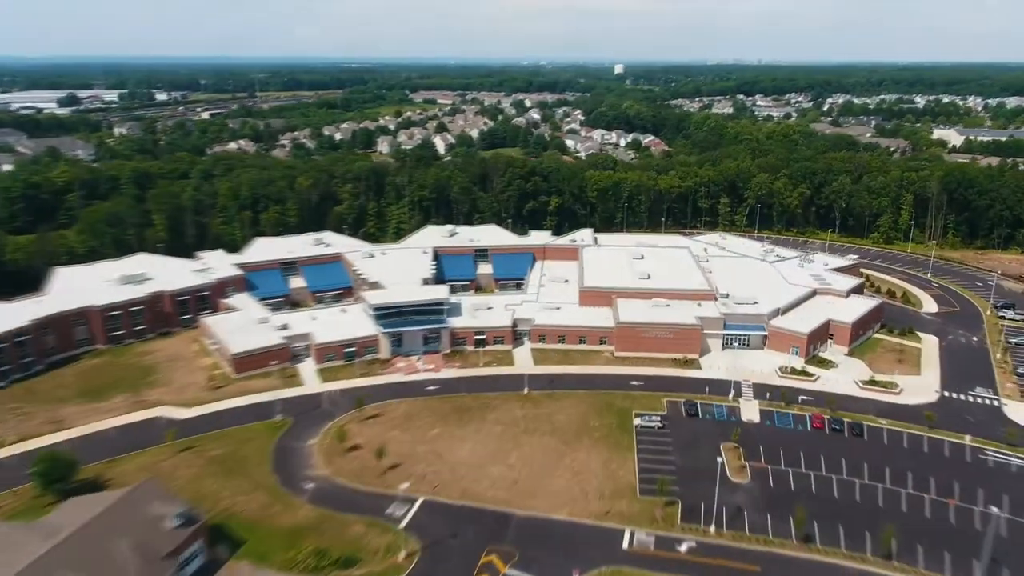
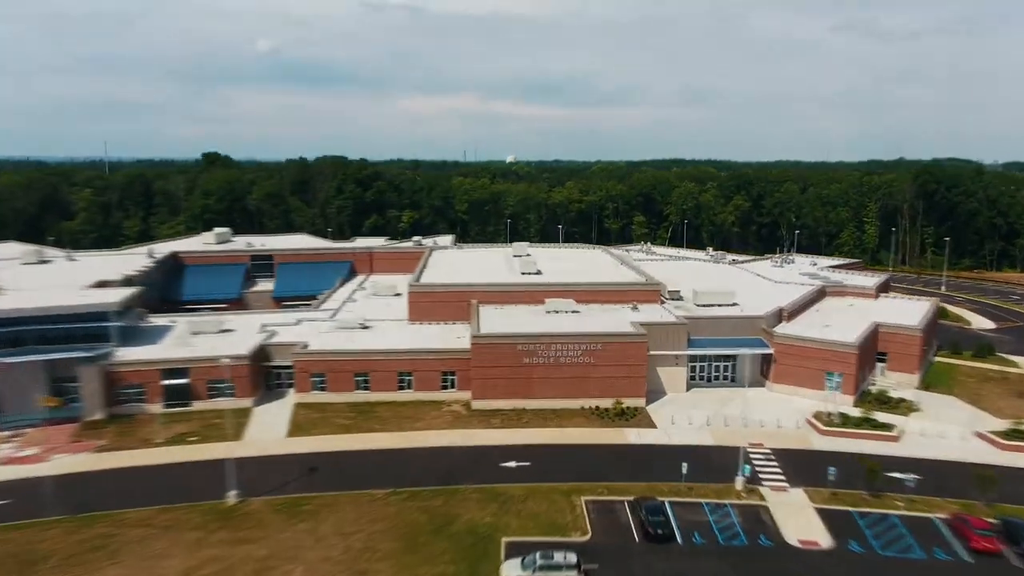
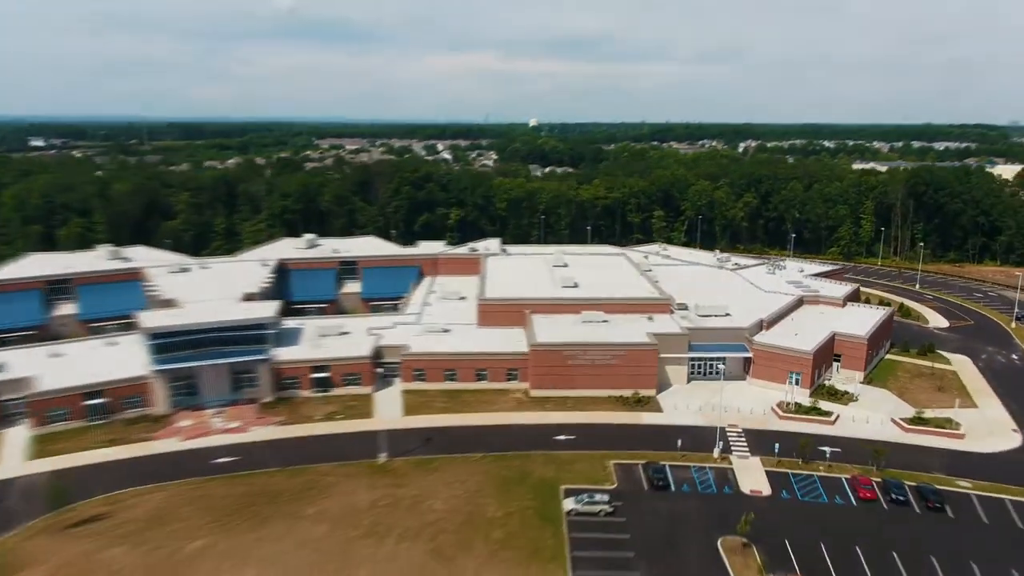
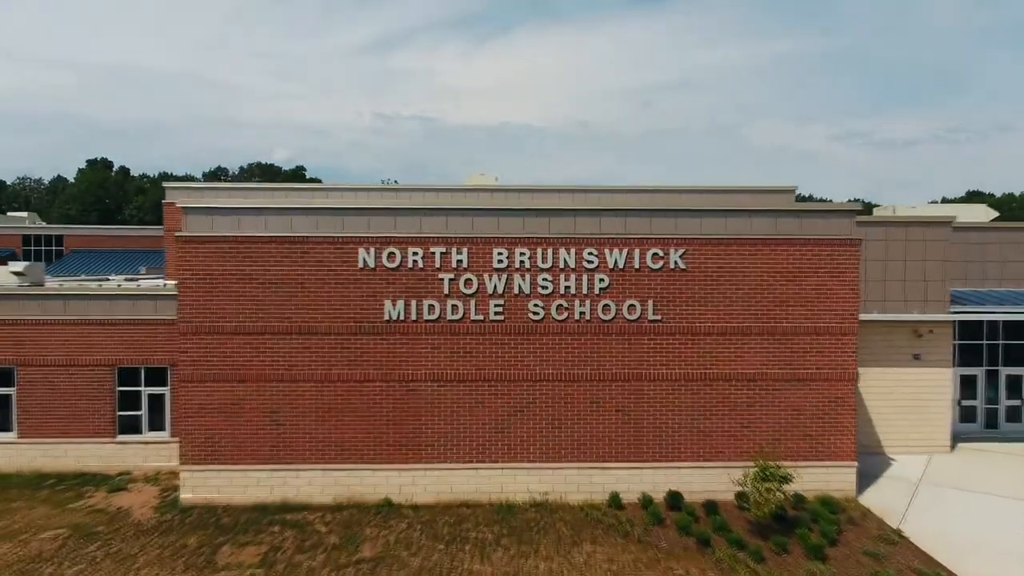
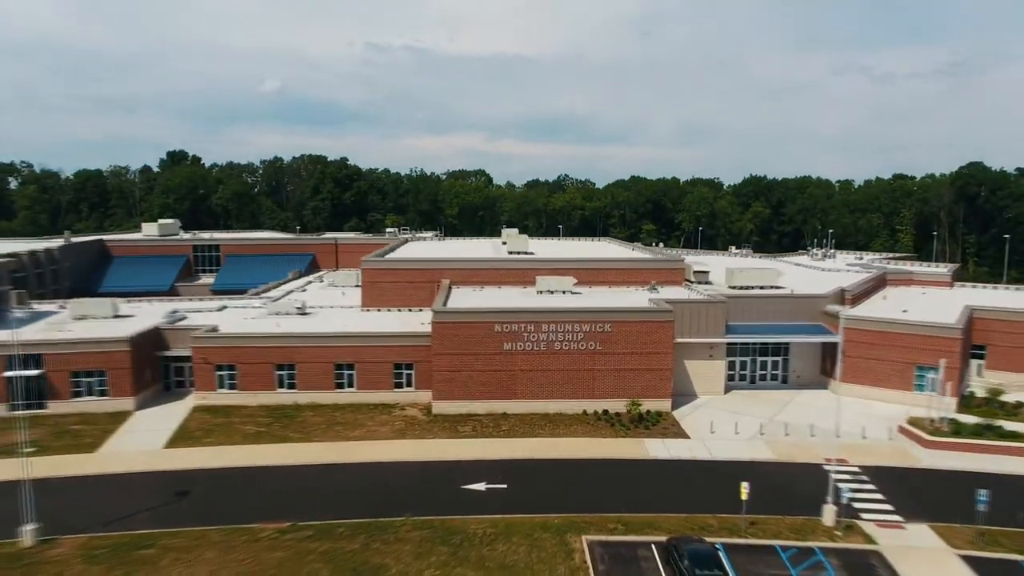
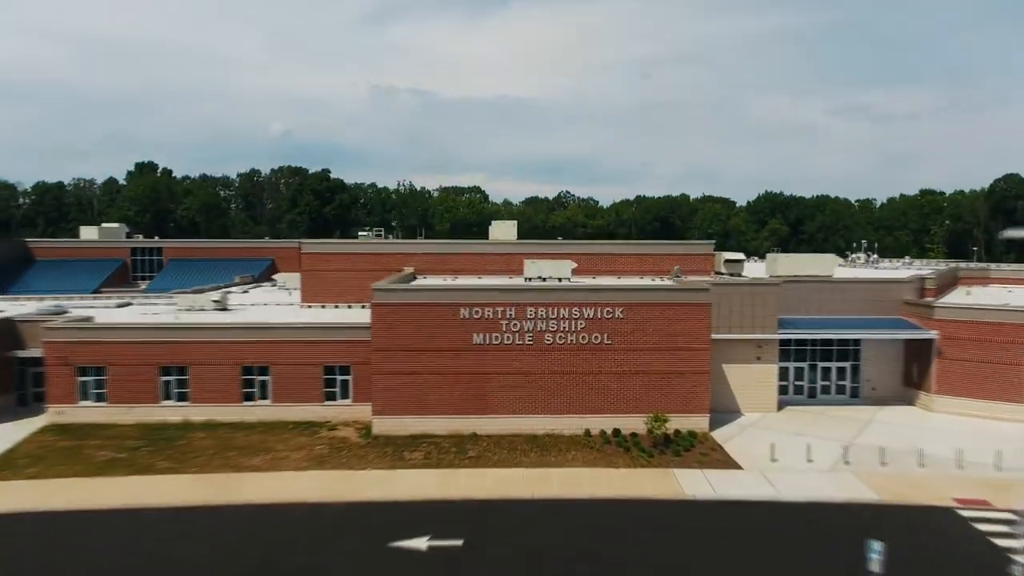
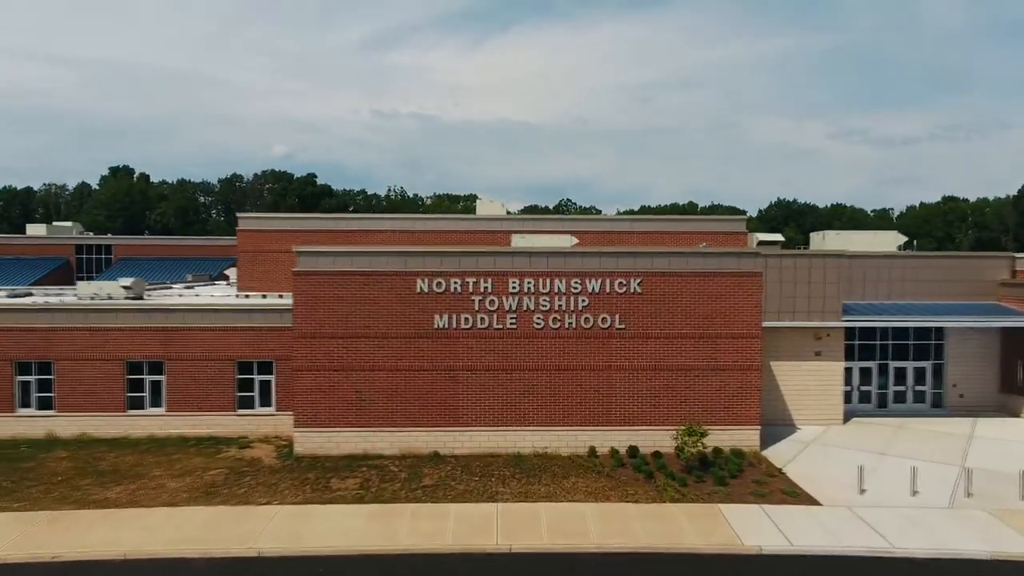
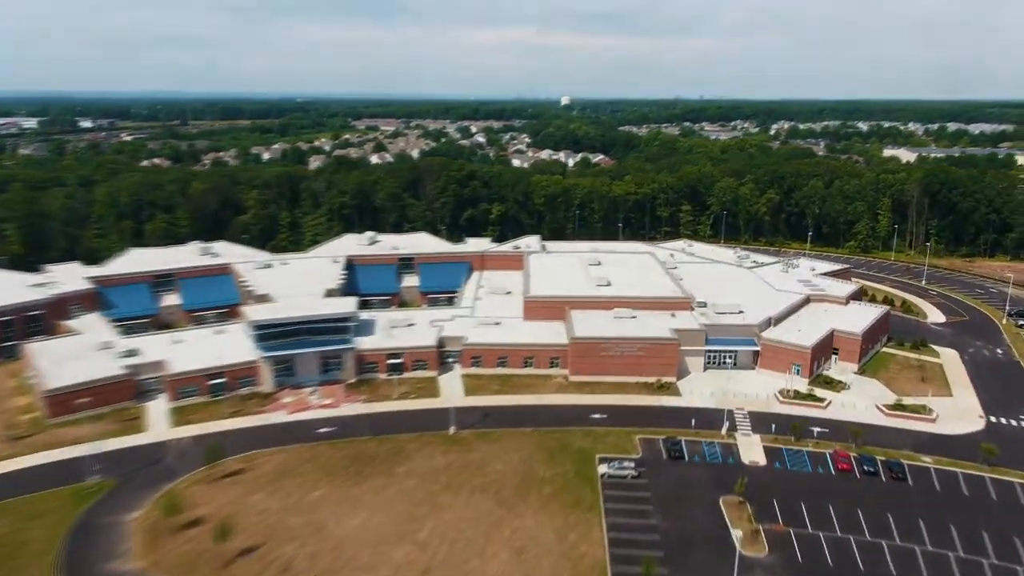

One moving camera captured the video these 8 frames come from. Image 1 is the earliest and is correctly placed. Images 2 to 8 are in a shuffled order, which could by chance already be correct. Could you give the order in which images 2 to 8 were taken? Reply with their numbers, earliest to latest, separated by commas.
8, 3, 2, 5, 6, 7, 4
